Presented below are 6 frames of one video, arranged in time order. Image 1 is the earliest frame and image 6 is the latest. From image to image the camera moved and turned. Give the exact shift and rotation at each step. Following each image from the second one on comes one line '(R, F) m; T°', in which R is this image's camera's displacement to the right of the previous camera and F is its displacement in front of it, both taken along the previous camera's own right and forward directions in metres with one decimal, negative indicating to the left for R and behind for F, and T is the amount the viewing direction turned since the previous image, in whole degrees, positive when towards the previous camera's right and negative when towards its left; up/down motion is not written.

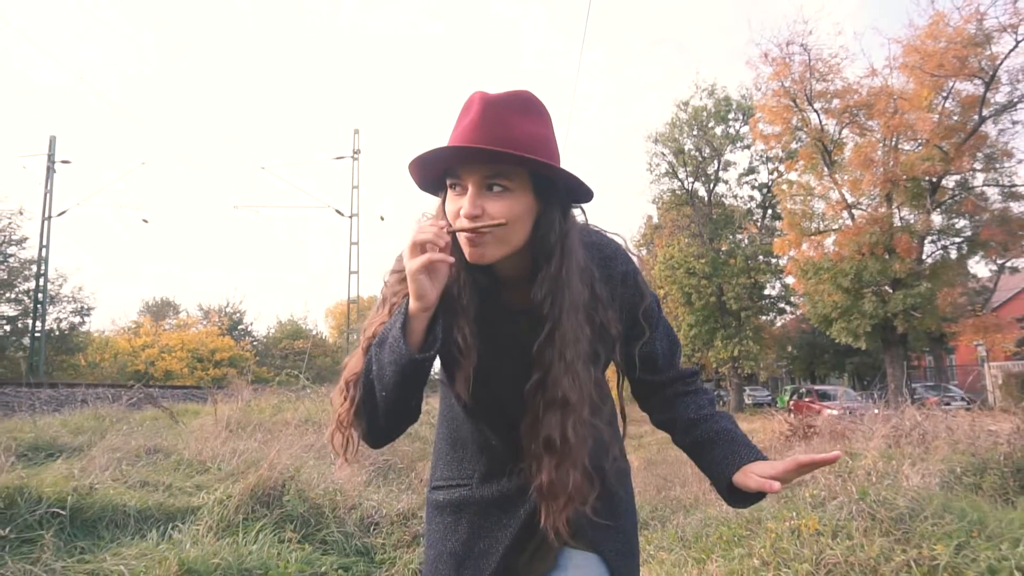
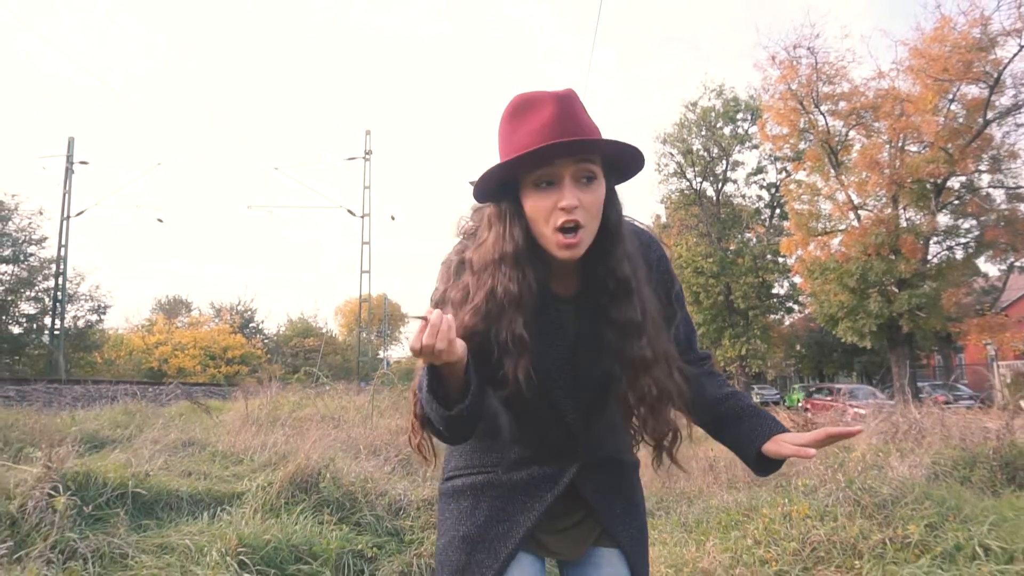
(-0.1, -0.4) m; -1°
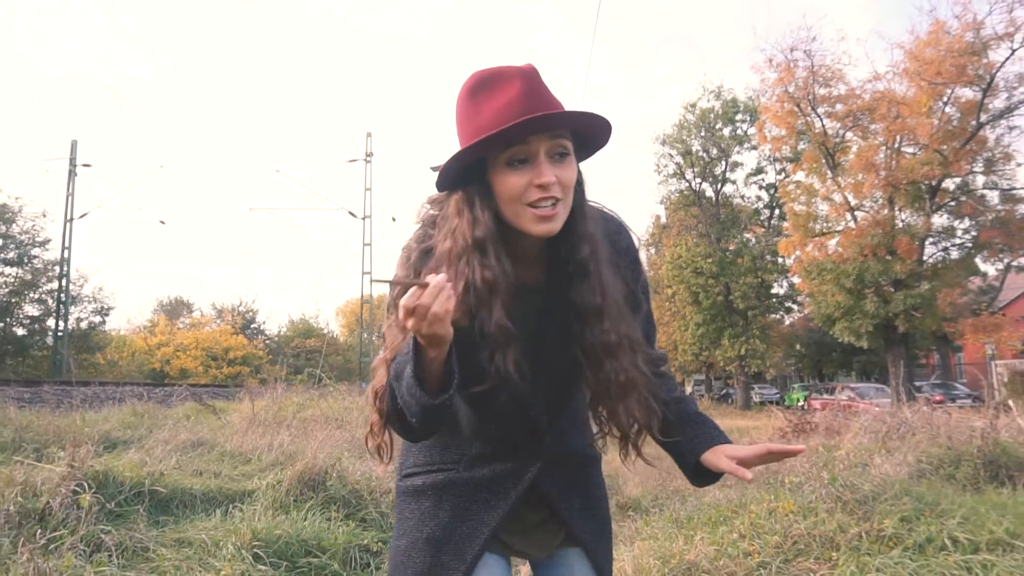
(0.0, -0.2) m; 0°
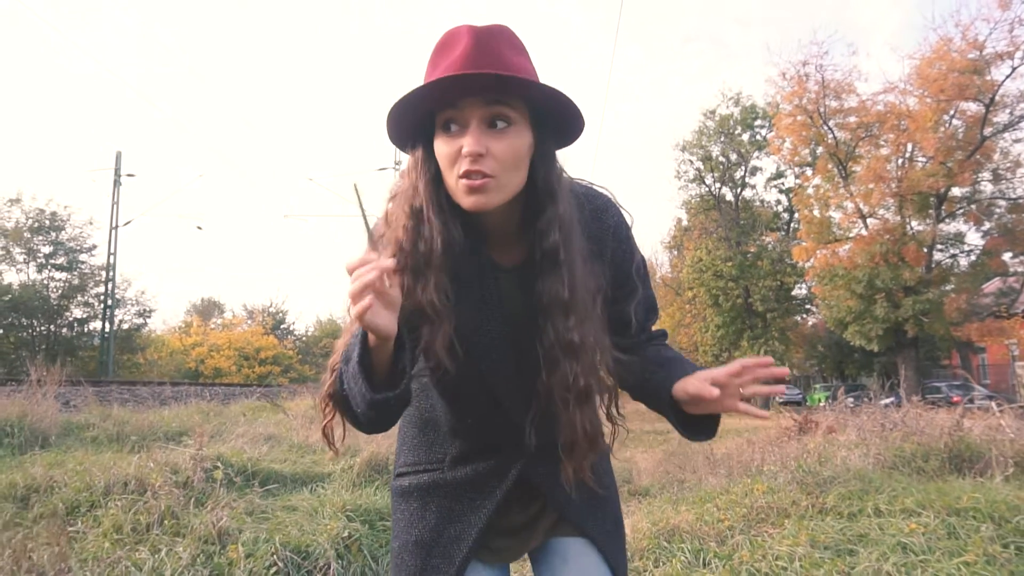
(0.0, -1.2) m; -2°
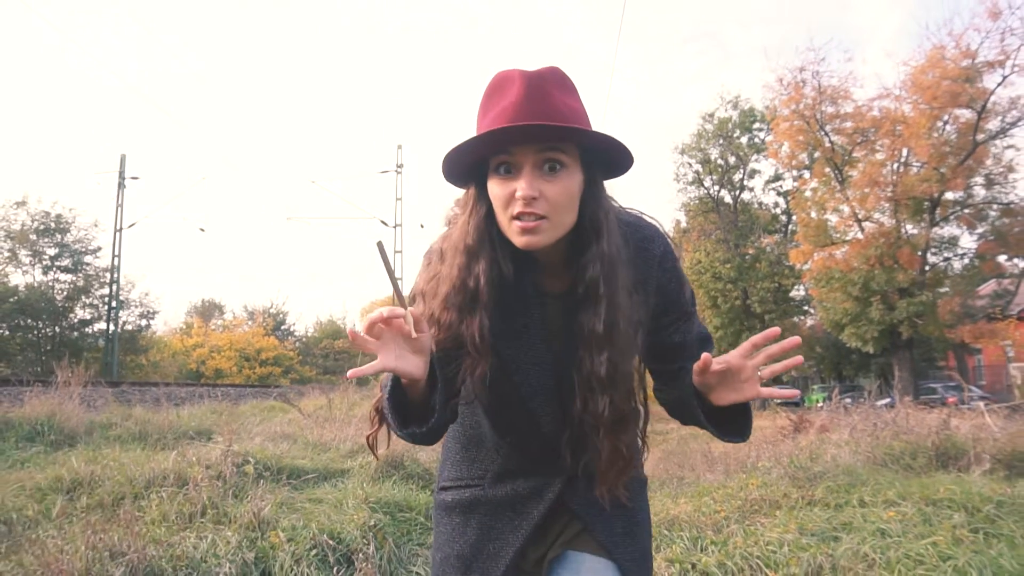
(-0.1, -0.4) m; 0°
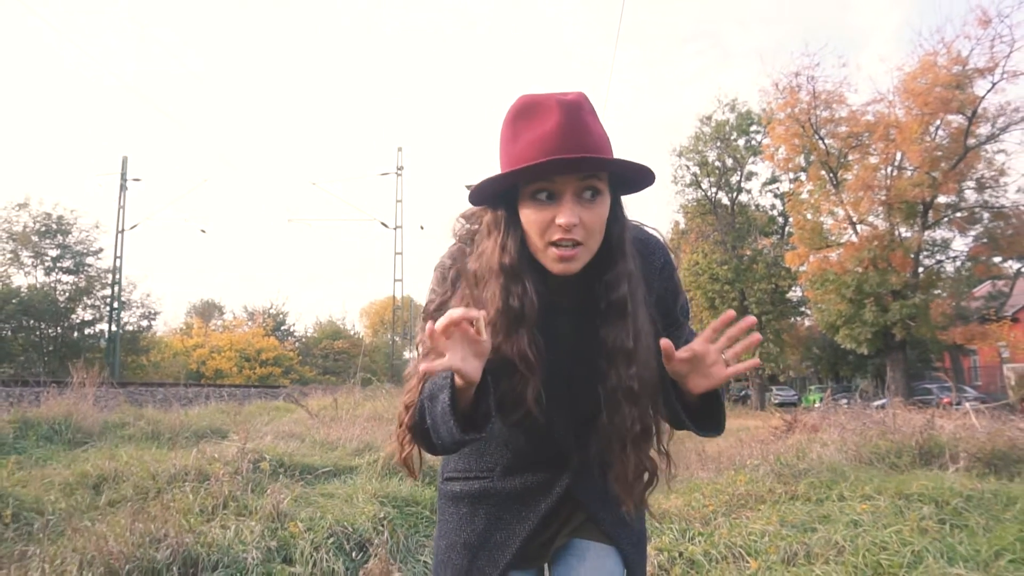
(0.0, -0.3) m; 0°
